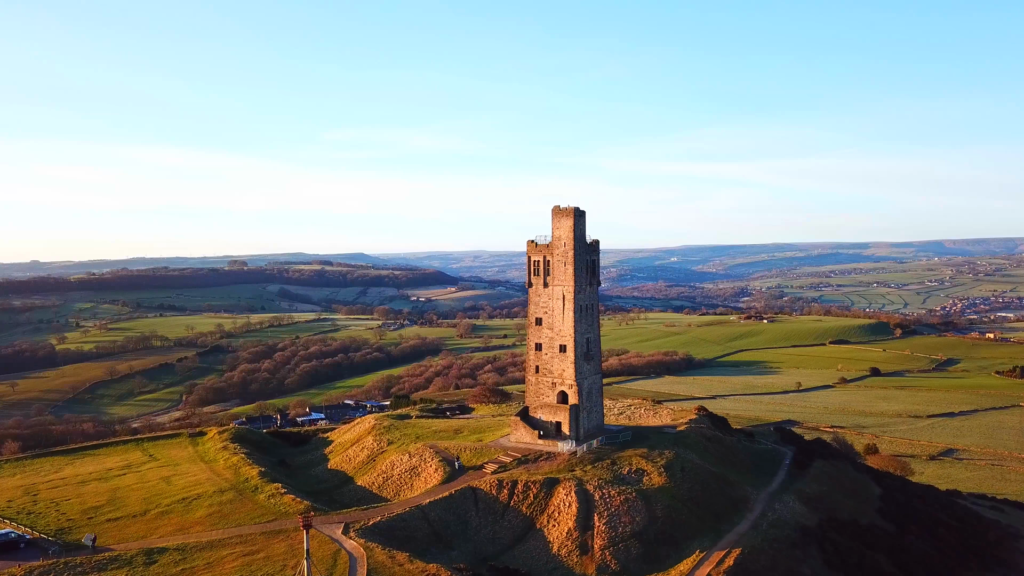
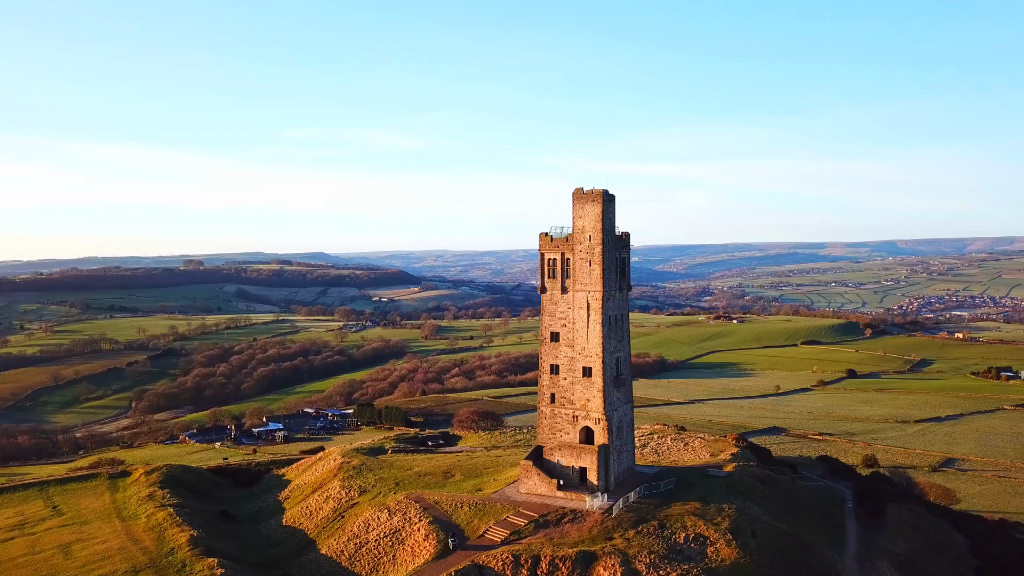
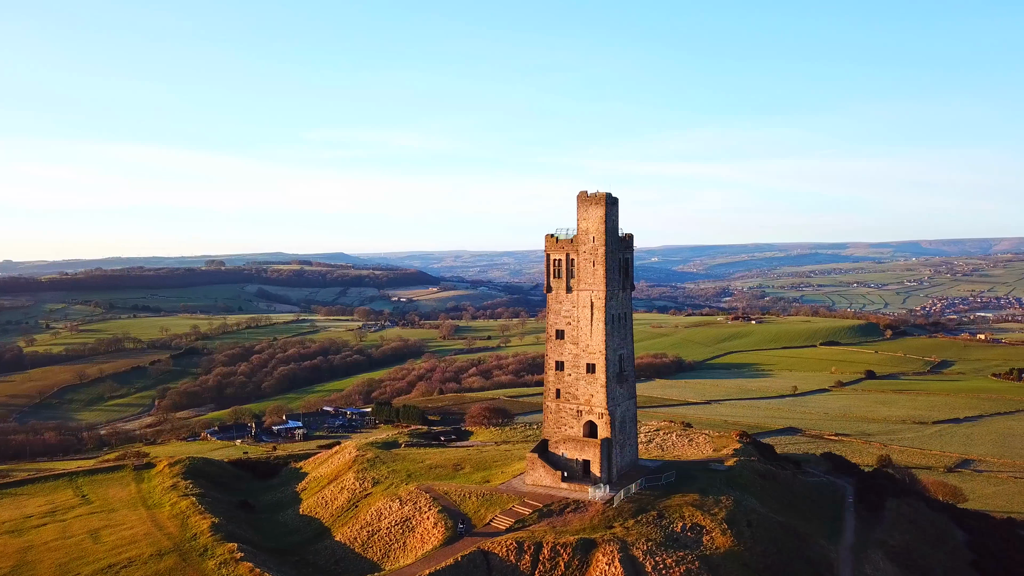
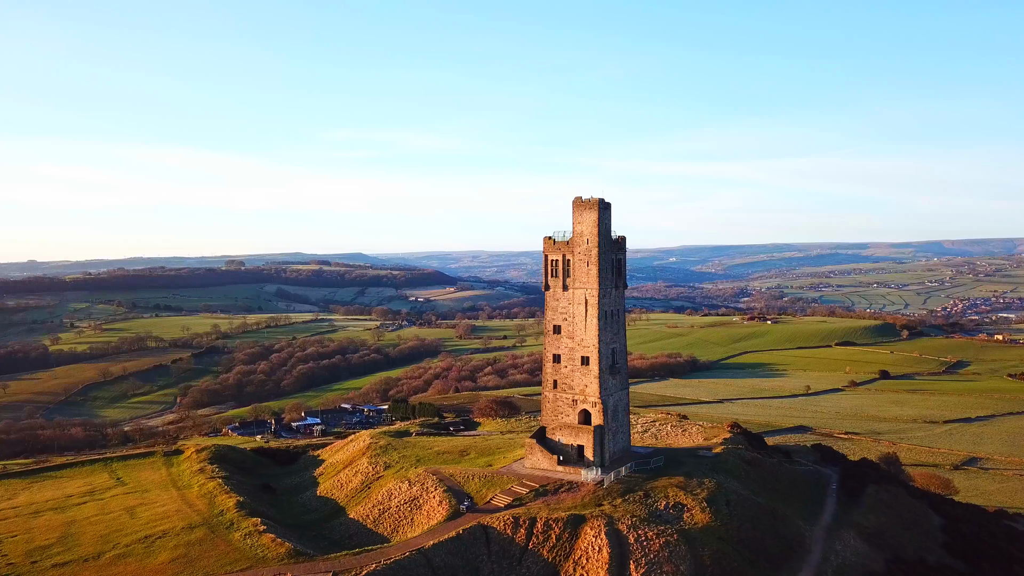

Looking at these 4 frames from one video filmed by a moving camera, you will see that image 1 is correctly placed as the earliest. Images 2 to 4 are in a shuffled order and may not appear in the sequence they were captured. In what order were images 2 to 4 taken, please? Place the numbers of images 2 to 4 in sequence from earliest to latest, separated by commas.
4, 3, 2
